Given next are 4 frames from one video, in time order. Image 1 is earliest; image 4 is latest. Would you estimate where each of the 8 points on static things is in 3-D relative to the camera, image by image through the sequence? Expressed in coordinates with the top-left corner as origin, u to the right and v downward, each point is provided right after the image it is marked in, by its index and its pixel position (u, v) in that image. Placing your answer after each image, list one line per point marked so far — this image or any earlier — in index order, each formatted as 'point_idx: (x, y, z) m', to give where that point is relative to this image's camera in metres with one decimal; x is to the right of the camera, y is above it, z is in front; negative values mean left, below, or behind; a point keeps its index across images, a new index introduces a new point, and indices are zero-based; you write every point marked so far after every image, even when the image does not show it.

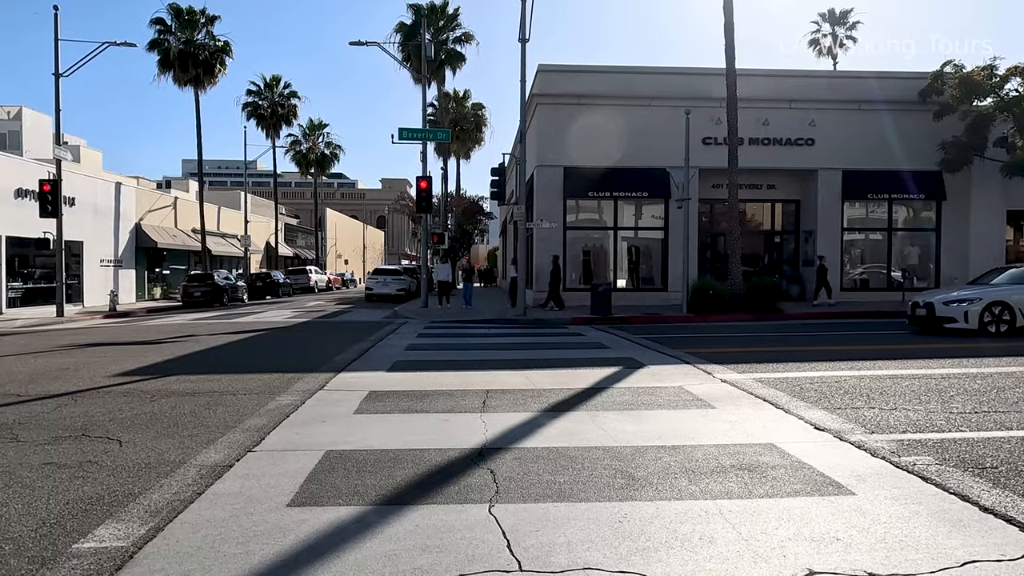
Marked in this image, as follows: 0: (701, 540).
0: (+1.2, -1.6, +4.1) m
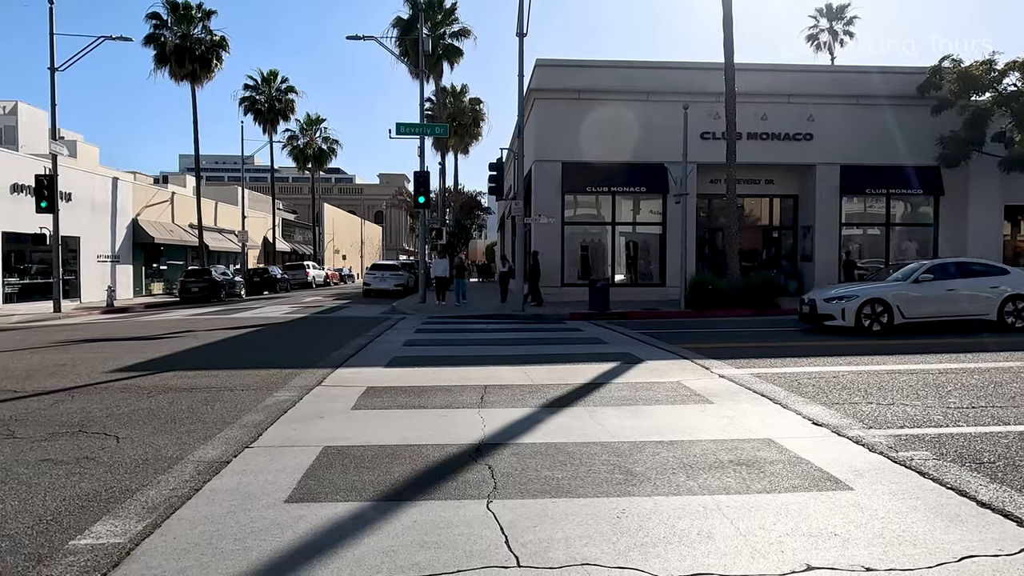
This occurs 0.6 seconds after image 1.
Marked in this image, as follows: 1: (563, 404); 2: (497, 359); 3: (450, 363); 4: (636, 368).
0: (+1.2, -1.6, +4.1) m
1: (+0.6, -1.4, +7.7) m
2: (-0.3, -1.2, +11.3) m
3: (-1.0, -1.3, +10.8) m
4: (+1.9, -1.2, +9.9) m
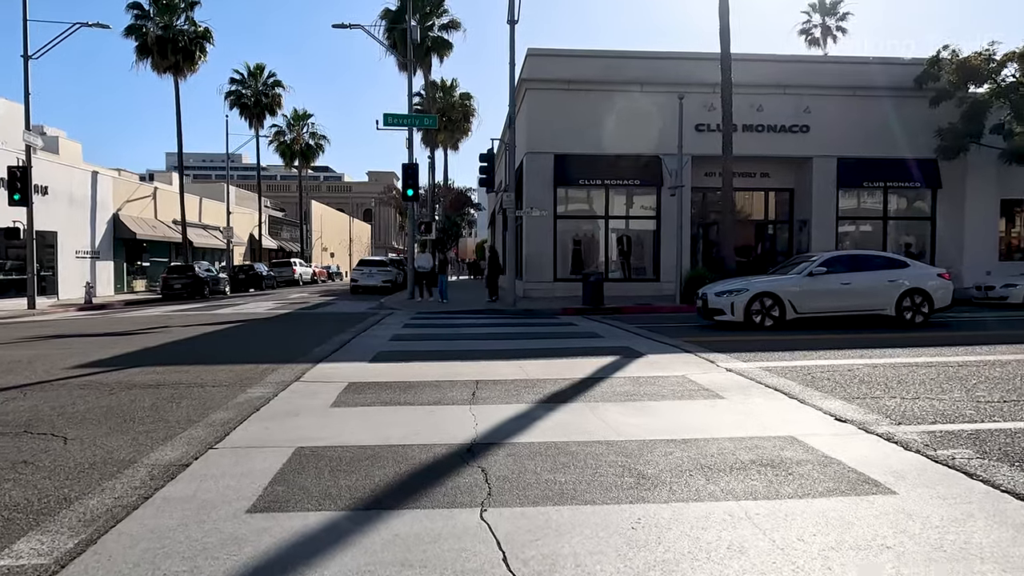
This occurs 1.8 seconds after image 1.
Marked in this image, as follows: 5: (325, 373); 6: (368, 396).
0: (+1.2, -1.4, +3.5) m
1: (+0.6, -1.2, +7.1) m
2: (-0.4, -1.1, +10.6) m
3: (-1.2, -1.1, +10.2) m
4: (+1.8, -1.1, +9.3) m
5: (-2.5, -1.1, +8.7) m
6: (-1.6, -1.2, +7.3) m
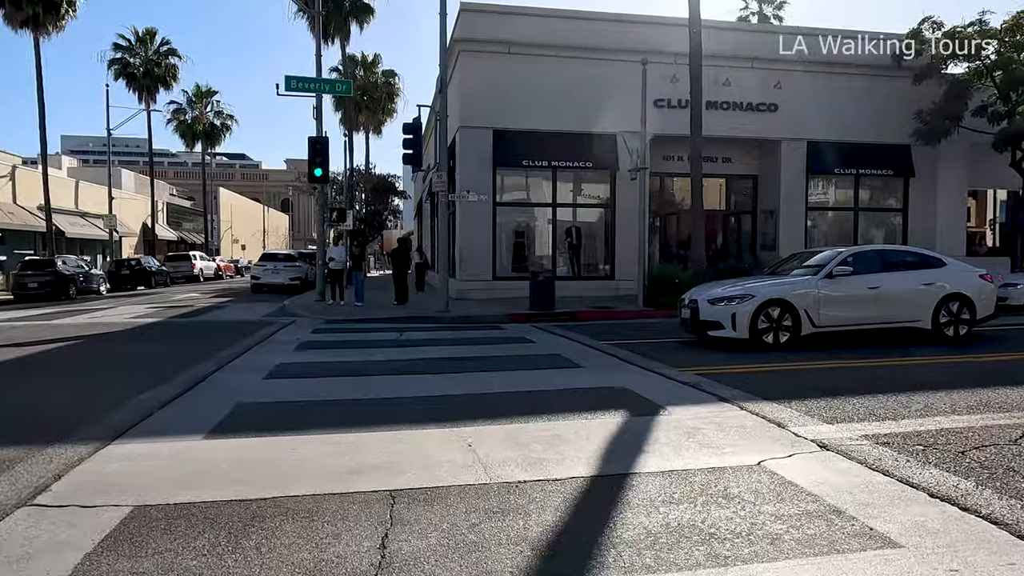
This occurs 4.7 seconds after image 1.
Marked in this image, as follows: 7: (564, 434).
0: (+1.4, -1.7, -0.1) m
1: (+0.3, -1.4, +3.3) m
2: (-1.0, -1.2, +6.8) m
3: (-1.7, -1.3, +6.2) m
4: (+1.3, -1.2, +5.7) m
5: (-2.9, -1.3, +4.6) m
6: (-1.9, -1.4, +3.3) m
7: (+0.4, -1.3, +5.6) m
